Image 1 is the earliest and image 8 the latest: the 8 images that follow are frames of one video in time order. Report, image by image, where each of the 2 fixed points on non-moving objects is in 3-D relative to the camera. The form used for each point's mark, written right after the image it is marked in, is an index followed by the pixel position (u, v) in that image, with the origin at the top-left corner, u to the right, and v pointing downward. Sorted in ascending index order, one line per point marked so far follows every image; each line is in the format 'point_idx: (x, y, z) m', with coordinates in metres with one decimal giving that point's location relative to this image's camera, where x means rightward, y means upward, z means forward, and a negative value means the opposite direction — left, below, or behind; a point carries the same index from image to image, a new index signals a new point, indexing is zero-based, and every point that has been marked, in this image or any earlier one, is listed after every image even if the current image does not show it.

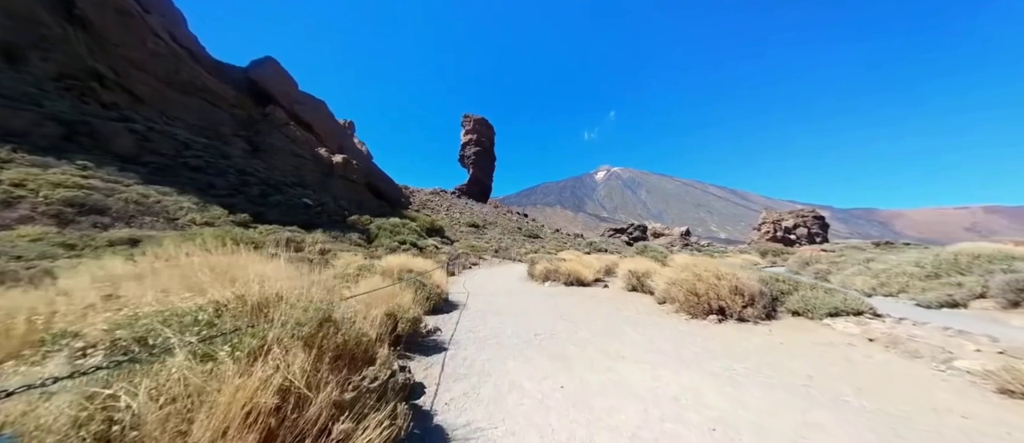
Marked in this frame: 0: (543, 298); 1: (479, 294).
0: (+1.2, -3.0, +11.3) m
1: (-1.3, -3.0, +12.0) m
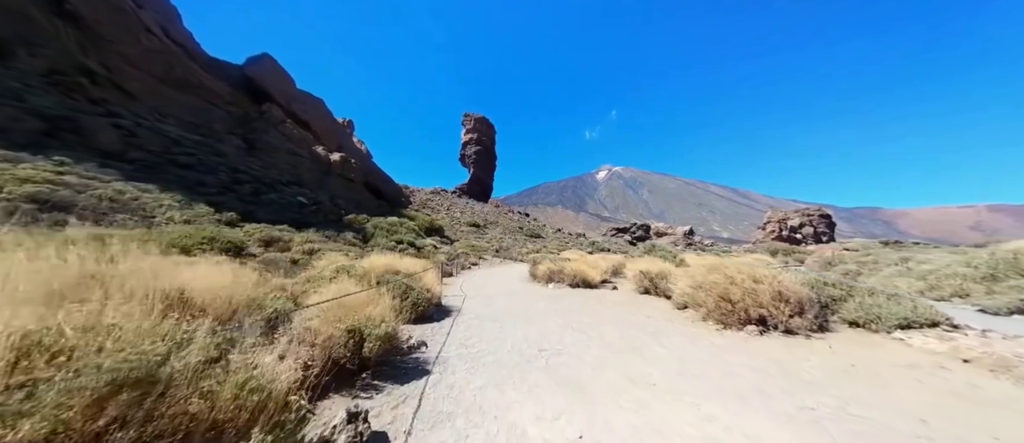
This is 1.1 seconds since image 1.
0: (+1.2, -2.9, +10.2) m
1: (-1.3, -2.9, +11.0) m
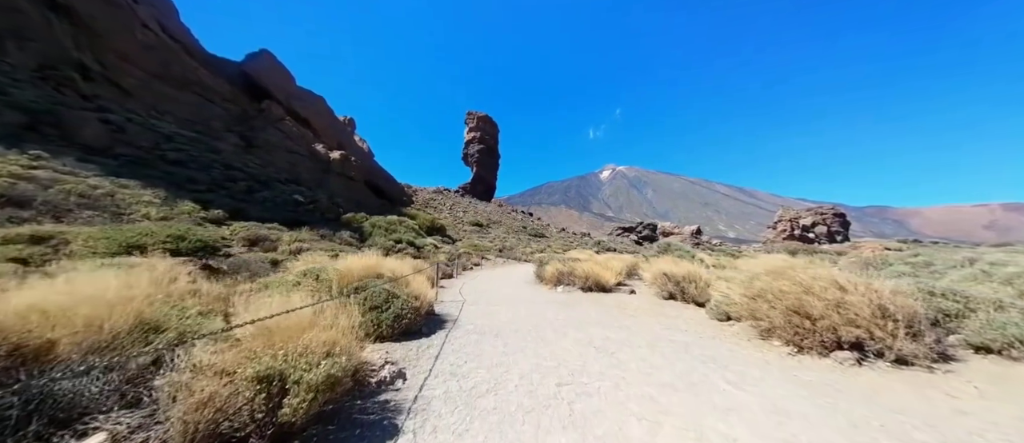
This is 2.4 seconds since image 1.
0: (+1.4, -2.7, +8.8) m
1: (-1.1, -2.8, +9.6) m
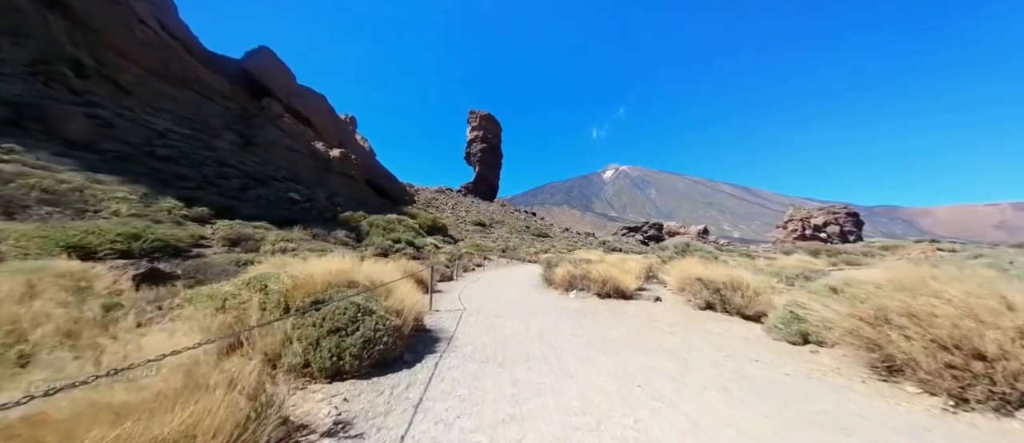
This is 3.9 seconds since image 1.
0: (+1.6, -2.6, +7.4) m
1: (-0.9, -2.6, +8.2) m
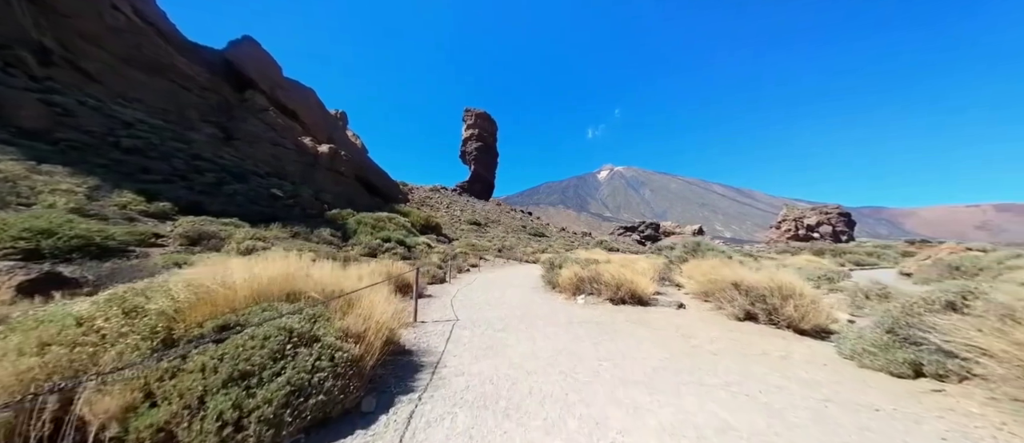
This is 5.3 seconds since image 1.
0: (+1.7, -2.4, +6.0) m
1: (-0.9, -2.5, +6.8) m
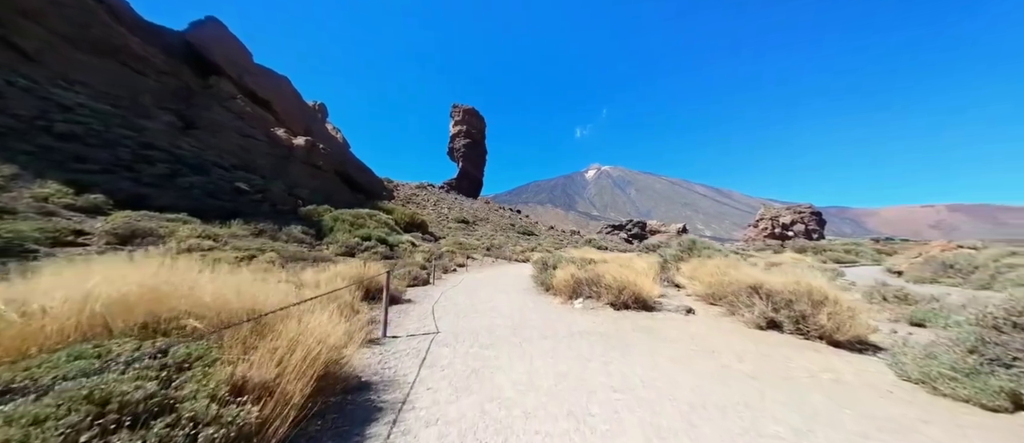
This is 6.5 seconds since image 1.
0: (+1.5, -2.3, +5.0) m
1: (-1.1, -2.3, +5.7) m
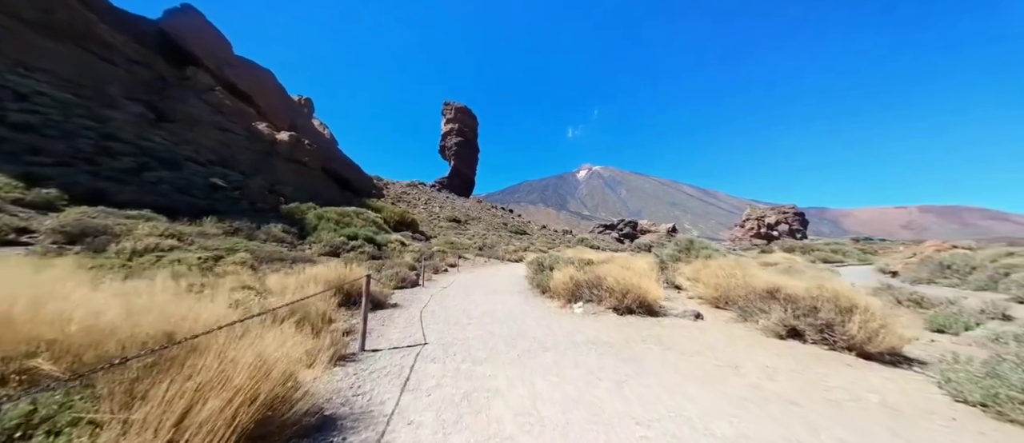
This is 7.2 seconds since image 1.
0: (+1.5, -2.3, +4.4) m
1: (-1.1, -2.3, +5.0) m
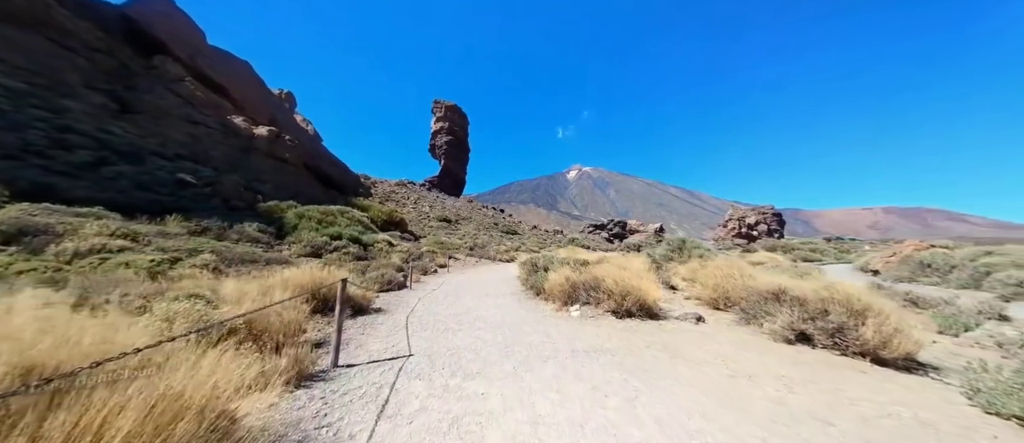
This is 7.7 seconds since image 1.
0: (+1.4, -2.2, +3.9) m
1: (-1.2, -2.3, +4.4) m
